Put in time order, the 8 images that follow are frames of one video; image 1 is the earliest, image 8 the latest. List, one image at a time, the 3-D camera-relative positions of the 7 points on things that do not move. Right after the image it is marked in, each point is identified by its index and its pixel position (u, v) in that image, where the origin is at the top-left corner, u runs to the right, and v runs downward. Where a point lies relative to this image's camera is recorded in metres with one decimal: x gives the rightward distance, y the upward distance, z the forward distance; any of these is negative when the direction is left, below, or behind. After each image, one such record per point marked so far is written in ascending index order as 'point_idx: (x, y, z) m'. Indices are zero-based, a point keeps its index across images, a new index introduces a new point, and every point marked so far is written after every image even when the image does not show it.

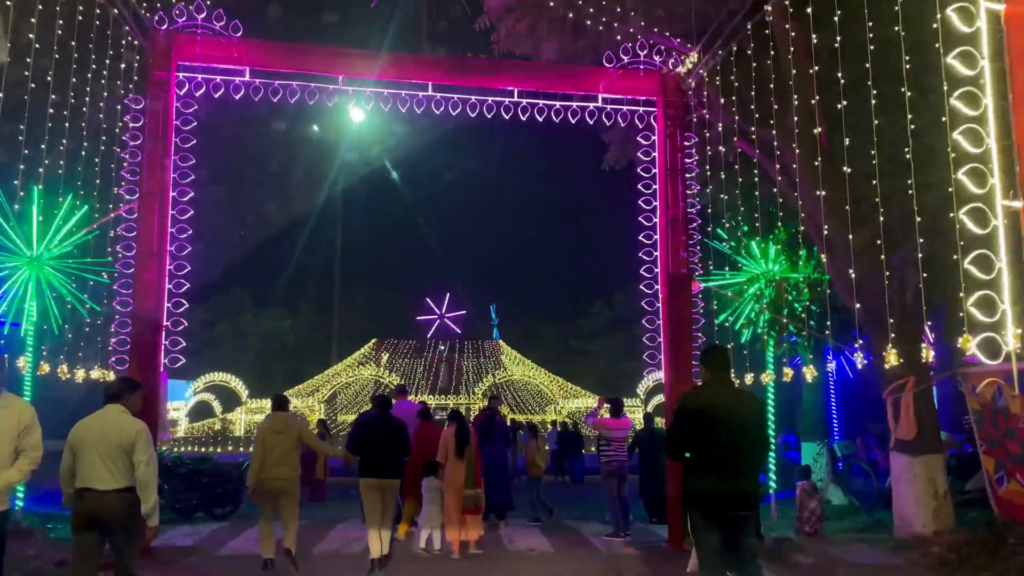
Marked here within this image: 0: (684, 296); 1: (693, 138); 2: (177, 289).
0: (+2.3, -0.1, +10.5) m
1: (+2.5, +2.1, +11.1) m
2: (-4.4, 0.0, +10.4) m
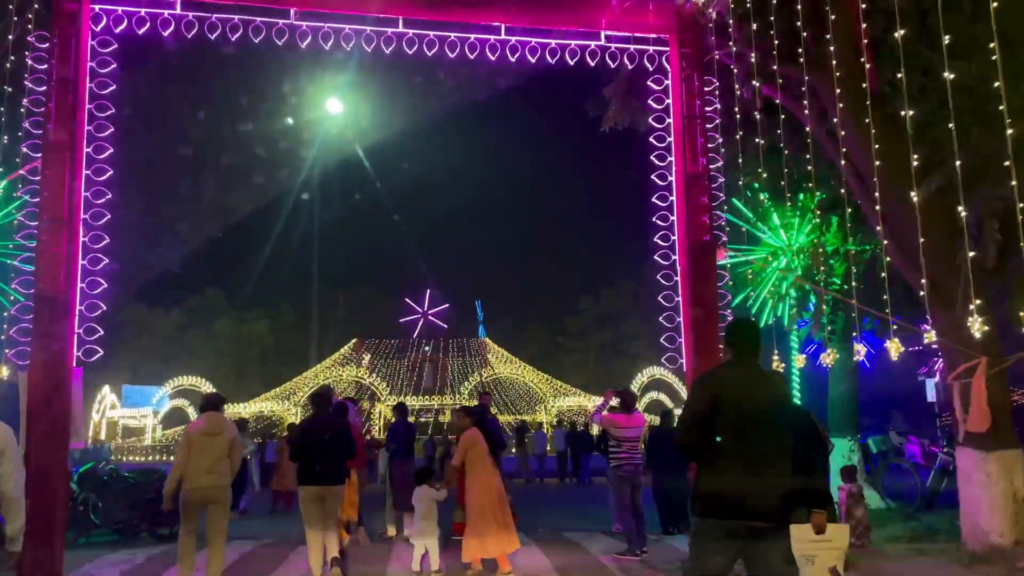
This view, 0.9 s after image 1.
0: (+2.2, +0.2, +8.8) m
1: (+2.4, +2.4, +9.4) m
2: (-4.5, +0.2, +8.6) m
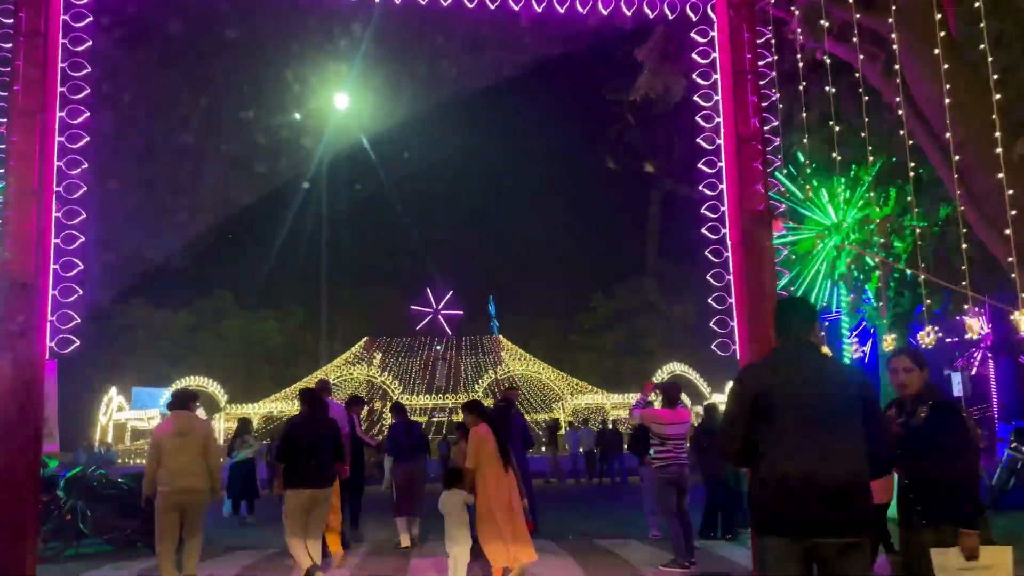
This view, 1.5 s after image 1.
0: (+2.5, +0.5, +7.8) m
1: (+2.7, +2.7, +8.3) m
2: (-4.2, +0.4, +7.6) m
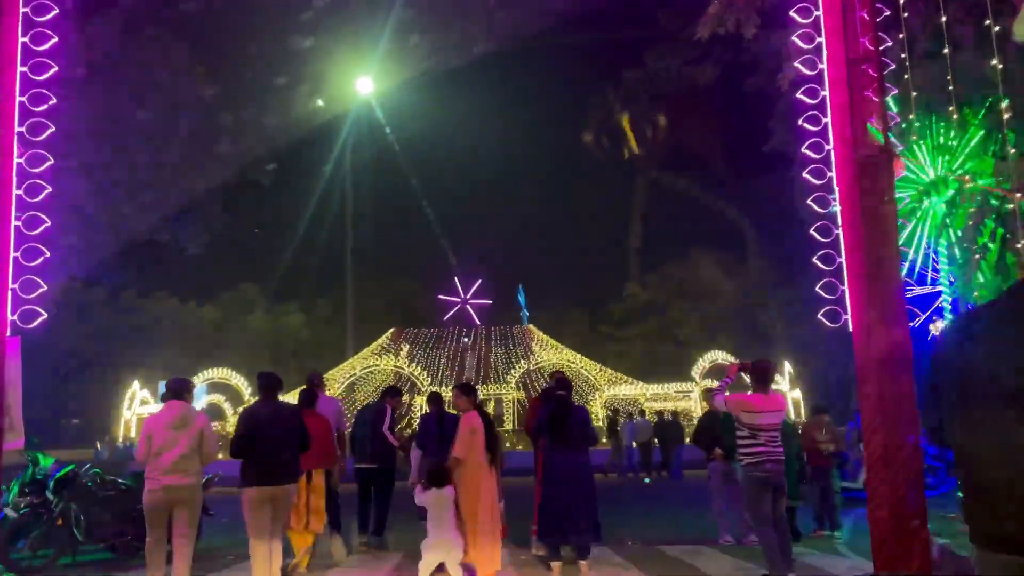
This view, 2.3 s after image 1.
0: (+2.9, +0.8, +6.3) m
1: (+3.1, +3.0, +6.8) m
2: (-3.7, +0.7, +6.3) m
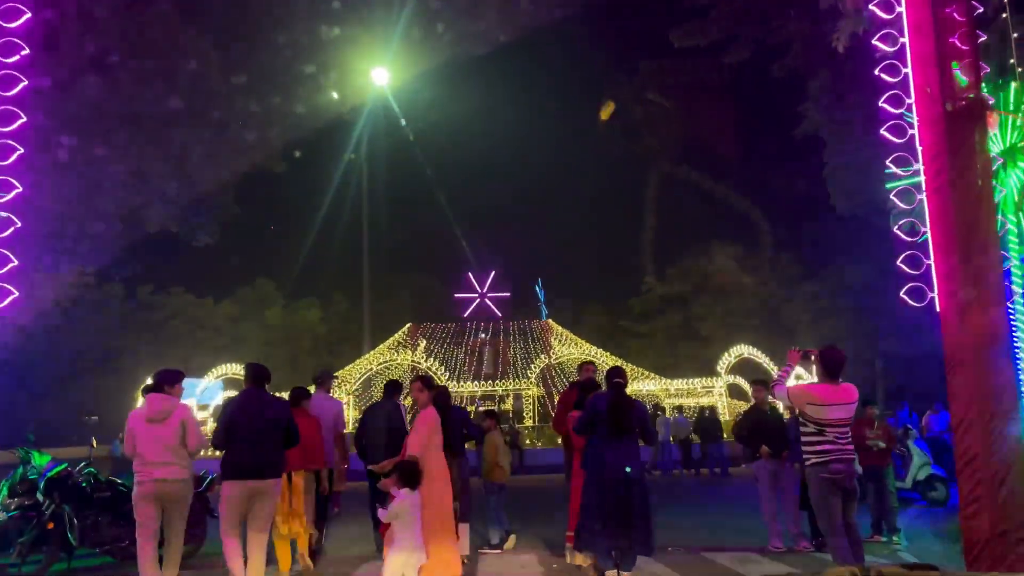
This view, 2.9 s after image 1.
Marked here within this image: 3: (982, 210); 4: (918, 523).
0: (+3.2, +1.0, +5.5) m
1: (+3.4, +3.2, +6.0) m
2: (-3.5, +0.8, +5.6) m
3: (+3.2, +0.5, +5.4) m
4: (+5.7, -3.3, +11.2) m
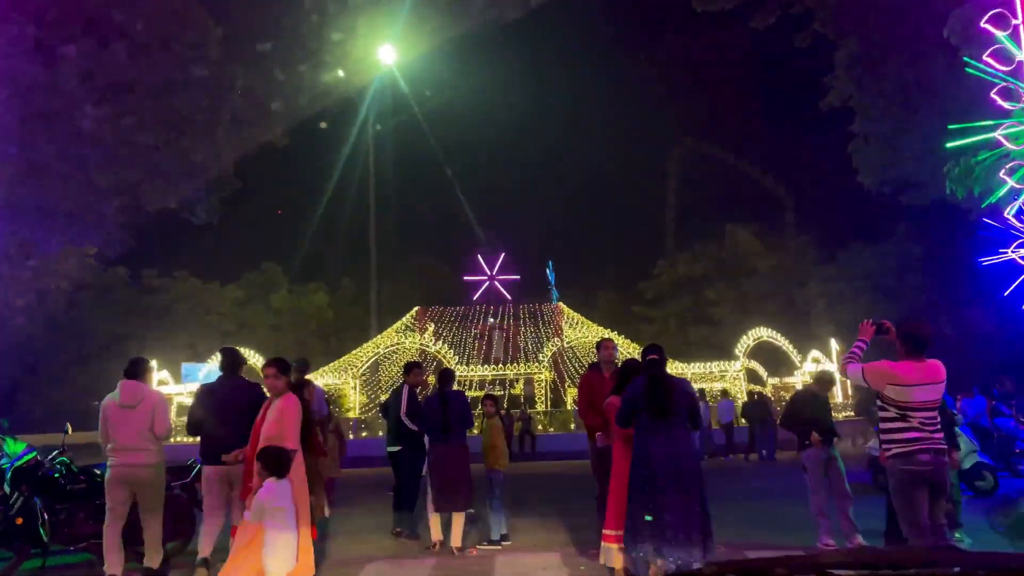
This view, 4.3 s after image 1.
0: (+3.3, +1.3, +4.5) m
1: (+3.5, +3.5, +5.0) m
2: (-3.3, +1.1, +4.7) m
3: (+3.4, +0.8, +4.5) m
4: (+5.9, -3.0, +10.2) m
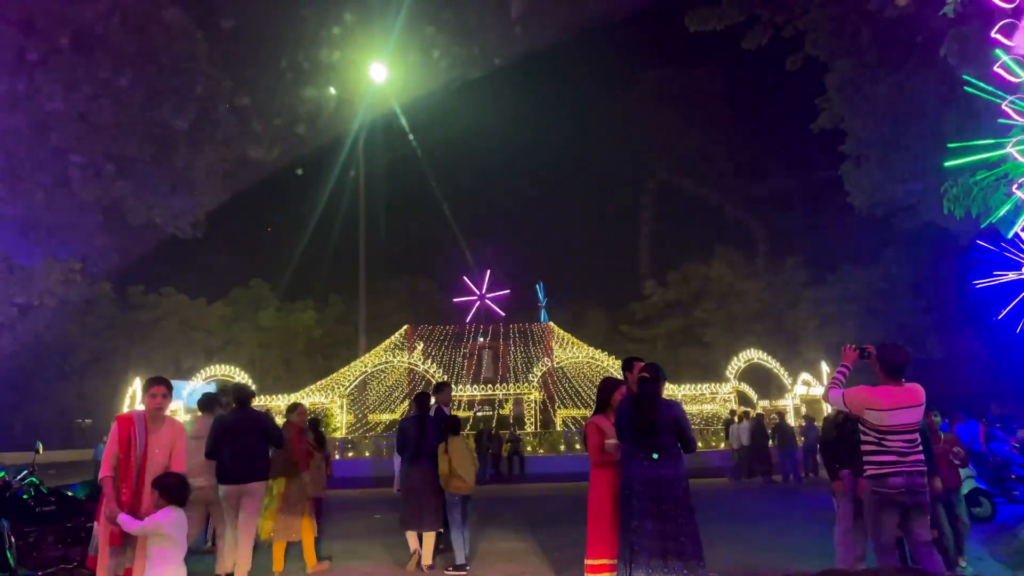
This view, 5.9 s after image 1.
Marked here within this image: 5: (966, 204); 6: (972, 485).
0: (+3.3, +1.1, +4.4) m
1: (+3.5, +3.4, +4.9) m
2: (-3.4, +1.0, +4.5) m
3: (+3.3, +0.7, +4.3) m
4: (+5.8, -3.2, +10.0) m
5: (+8.4, +1.5, +14.6) m
6: (+6.9, -2.9, +11.8) m
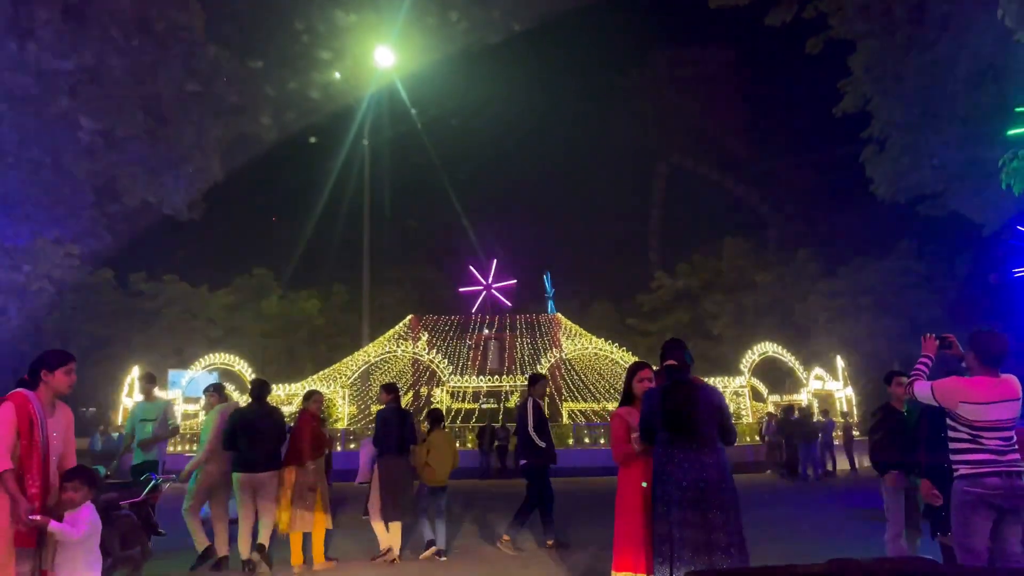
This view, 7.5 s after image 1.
0: (+3.5, +1.3, +3.5) m
1: (+3.7, +3.5, +4.0) m
2: (-3.2, +1.3, +3.7) m
3: (+3.5, +0.8, +3.5) m
4: (+5.9, -3.1, +9.2) m
5: (+8.6, +1.7, +13.8) m
6: (+7.1, -2.8, +11.0) m
